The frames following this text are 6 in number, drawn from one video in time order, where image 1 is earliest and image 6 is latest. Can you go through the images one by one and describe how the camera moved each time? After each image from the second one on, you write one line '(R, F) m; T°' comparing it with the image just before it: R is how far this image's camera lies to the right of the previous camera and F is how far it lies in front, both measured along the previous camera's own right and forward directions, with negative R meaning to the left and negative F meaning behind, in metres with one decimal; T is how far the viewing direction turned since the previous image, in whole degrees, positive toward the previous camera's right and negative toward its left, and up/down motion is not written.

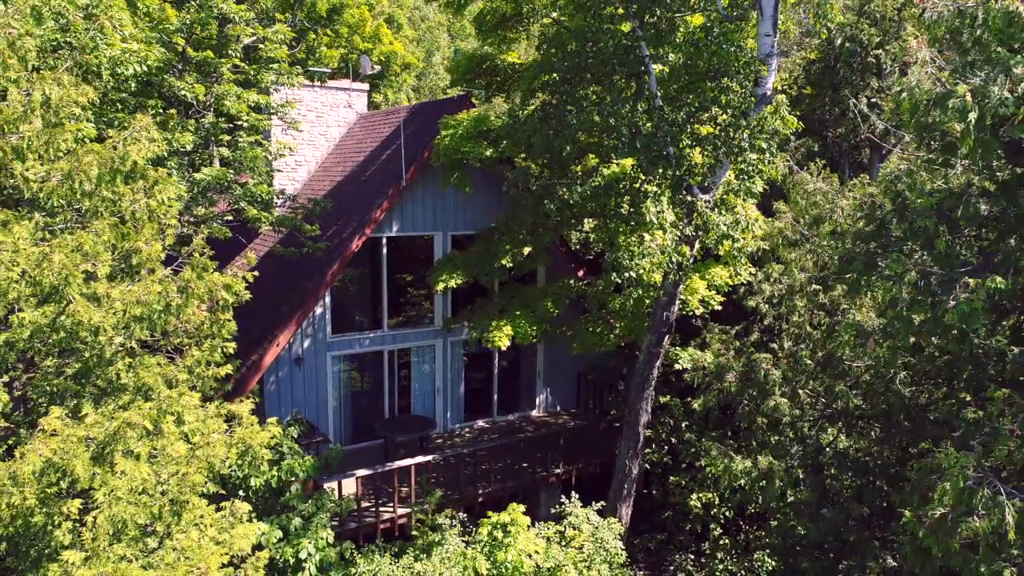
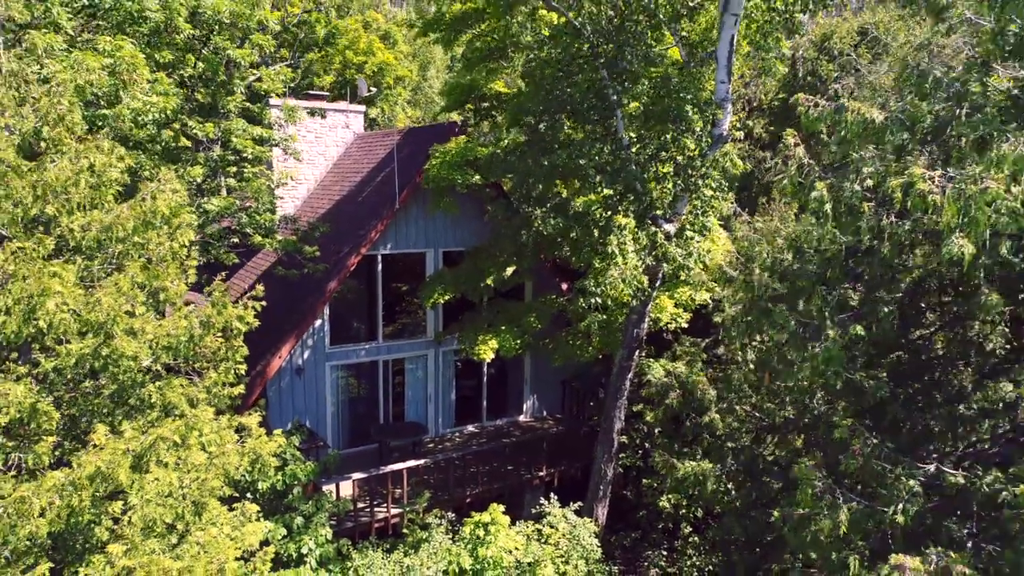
(+0.2, -0.9) m; 0°
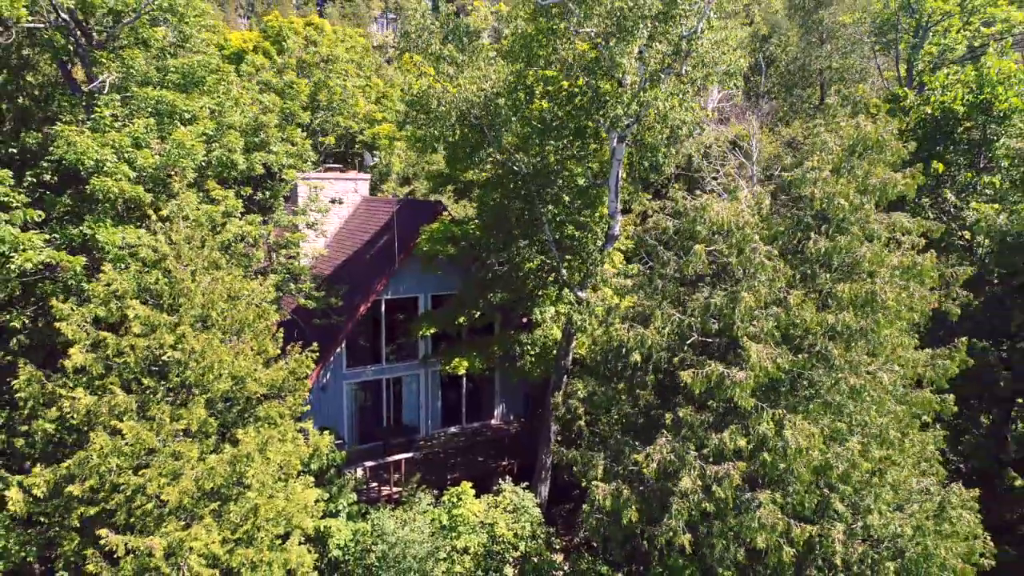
(+0.7, -4.8) m; 0°
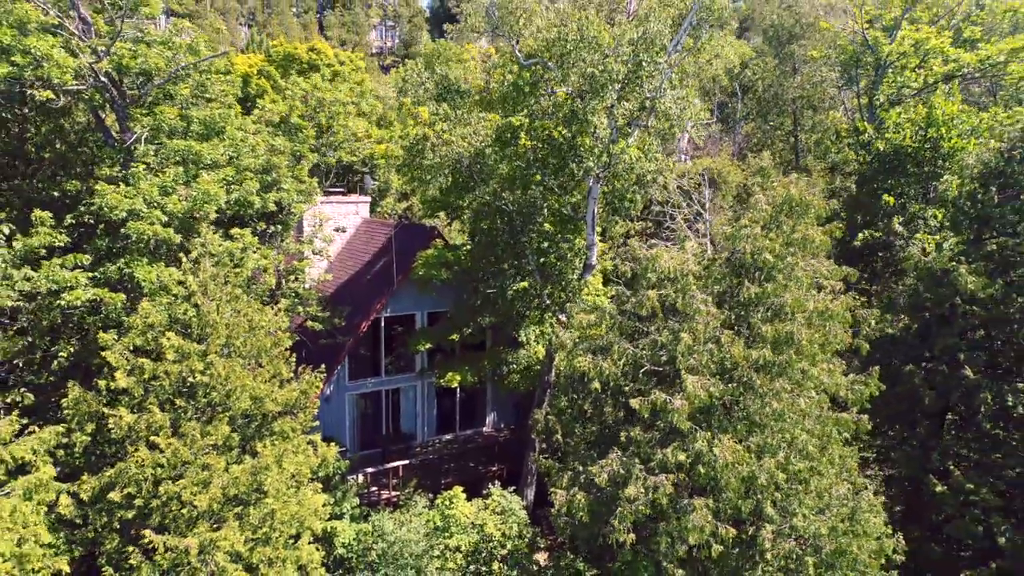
(+0.3, -1.6) m; 0°
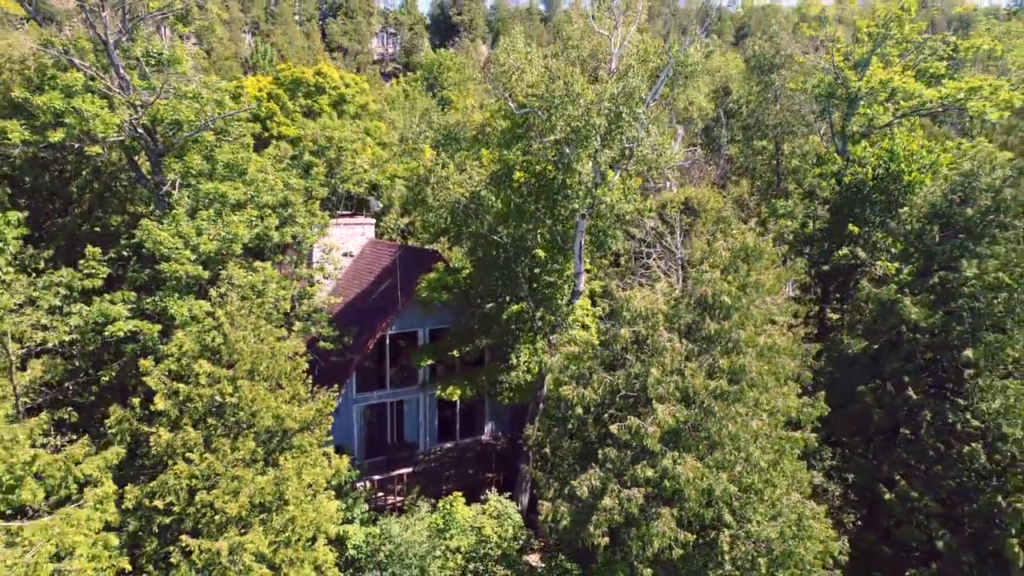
(+0.1, -1.5) m; 0°
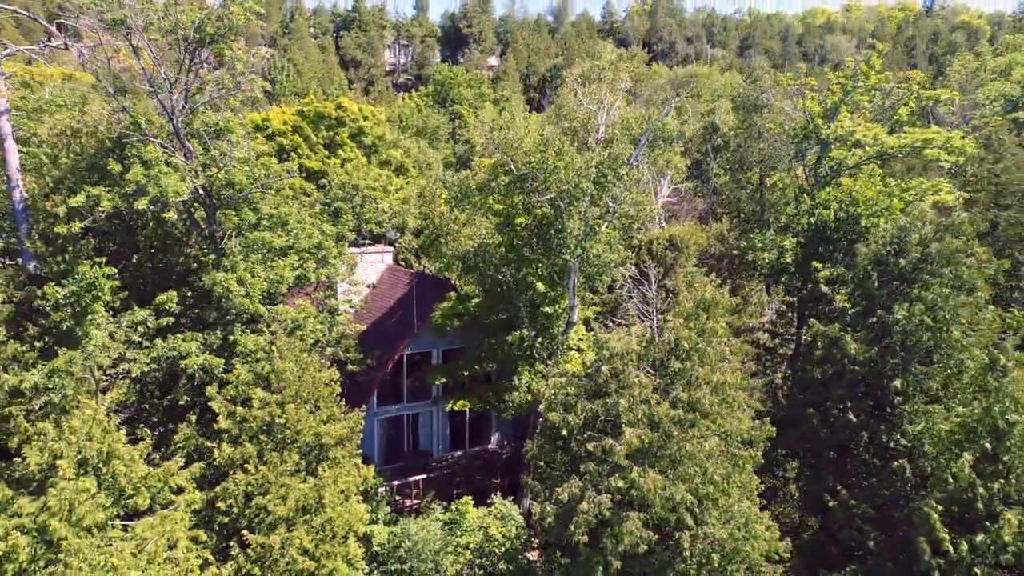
(+0.2, -2.7) m; -1°
